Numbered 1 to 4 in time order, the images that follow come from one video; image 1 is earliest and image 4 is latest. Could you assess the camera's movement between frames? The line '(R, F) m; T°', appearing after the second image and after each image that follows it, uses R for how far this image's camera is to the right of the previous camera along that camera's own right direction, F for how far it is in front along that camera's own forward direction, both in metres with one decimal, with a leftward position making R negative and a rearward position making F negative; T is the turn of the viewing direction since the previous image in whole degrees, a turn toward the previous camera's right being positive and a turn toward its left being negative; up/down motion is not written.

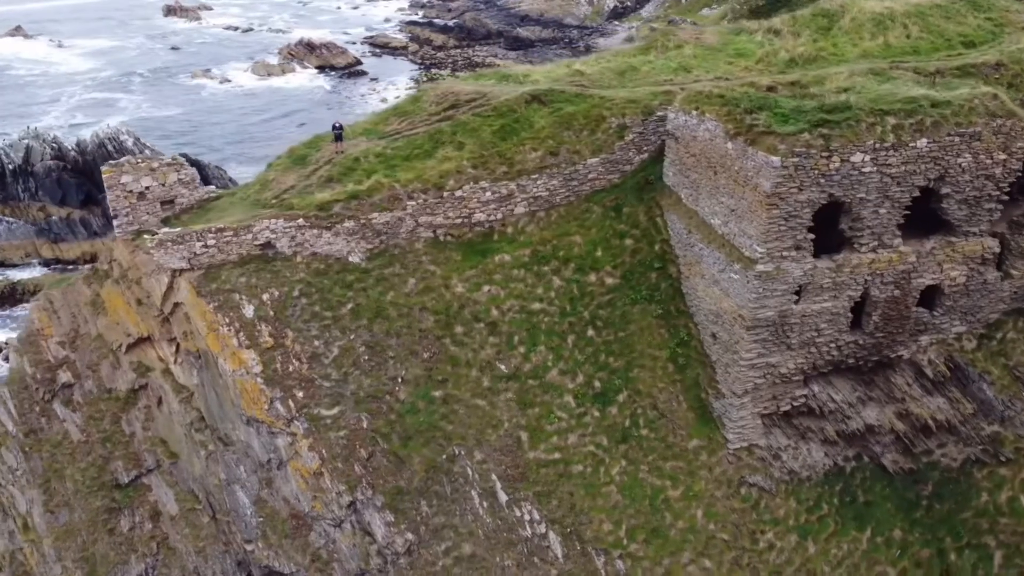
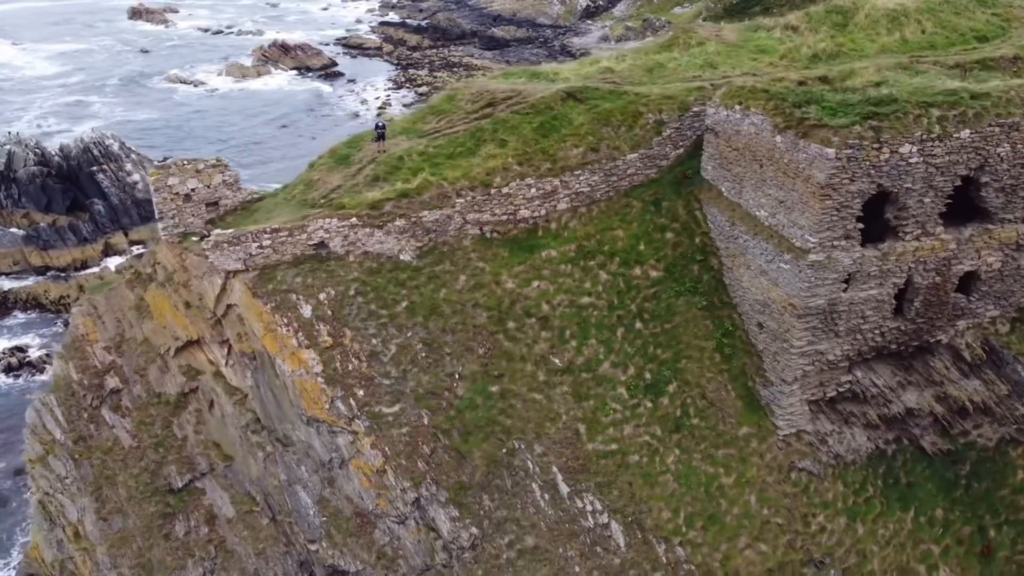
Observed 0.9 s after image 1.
(-2.0, -0.2) m; +2°
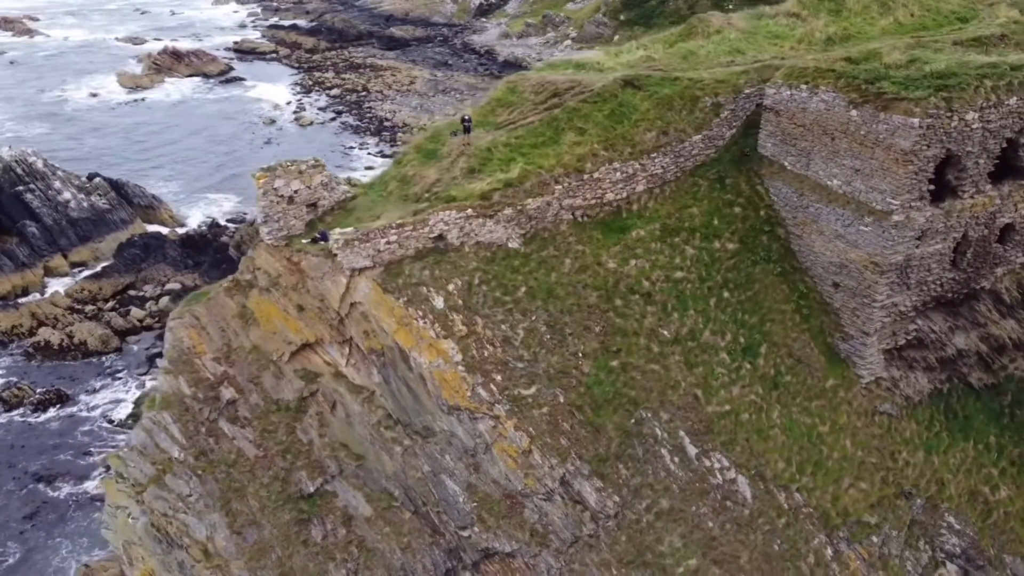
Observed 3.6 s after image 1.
(-5.5, -0.3) m; +8°
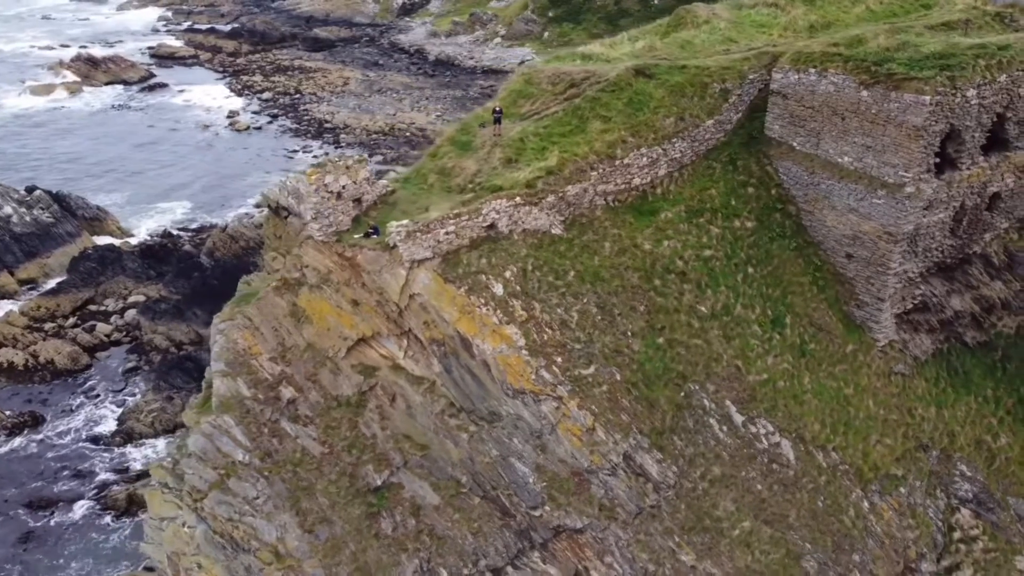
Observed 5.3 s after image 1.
(-3.1, -0.3) m; +6°
